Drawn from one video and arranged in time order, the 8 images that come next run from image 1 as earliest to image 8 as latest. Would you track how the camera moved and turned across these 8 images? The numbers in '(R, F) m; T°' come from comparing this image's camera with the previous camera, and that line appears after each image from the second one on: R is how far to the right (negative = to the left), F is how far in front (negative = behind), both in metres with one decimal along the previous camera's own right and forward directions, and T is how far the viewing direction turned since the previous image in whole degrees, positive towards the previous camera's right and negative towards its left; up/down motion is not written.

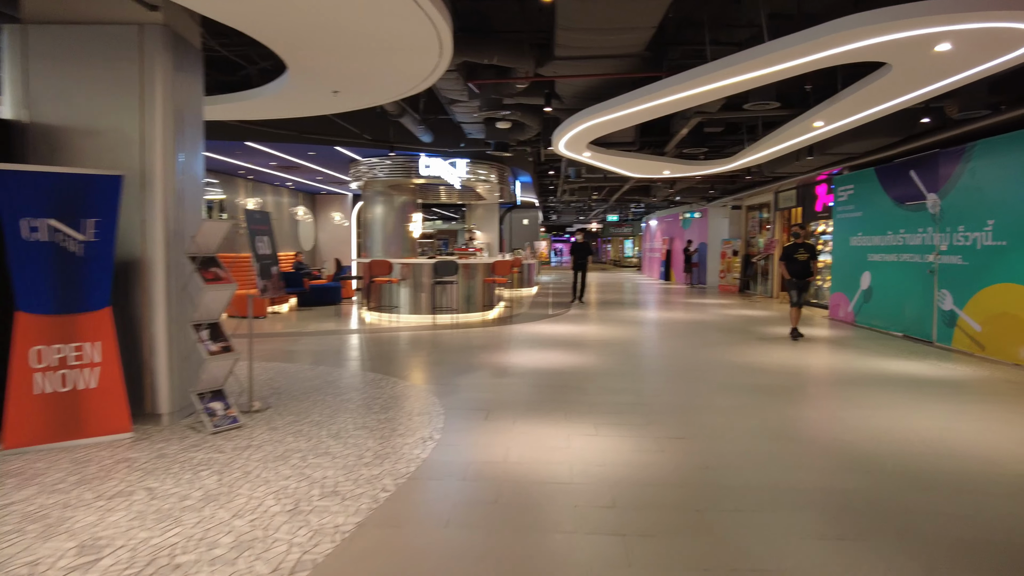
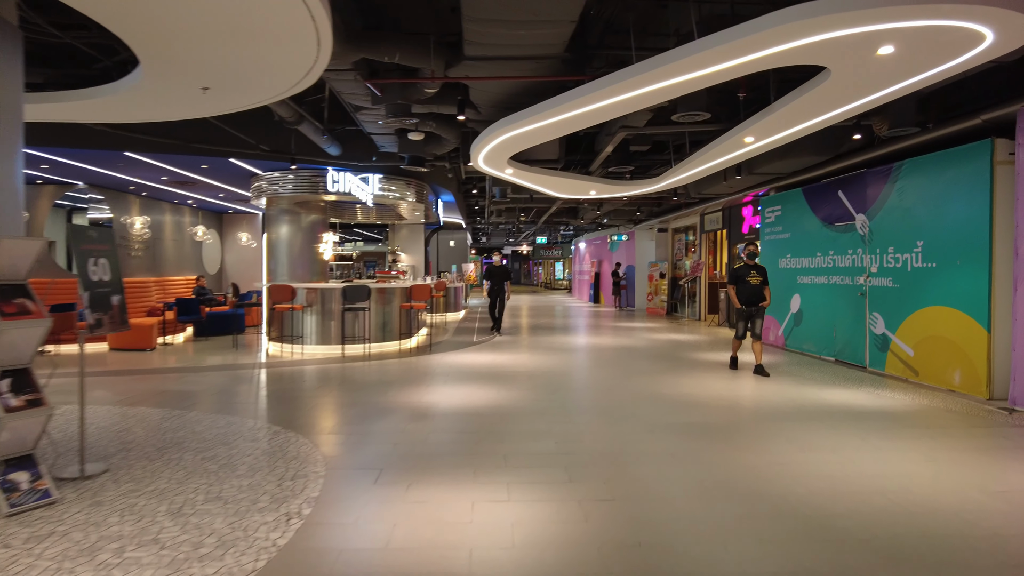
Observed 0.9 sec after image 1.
(+0.2, +0.6) m; +6°
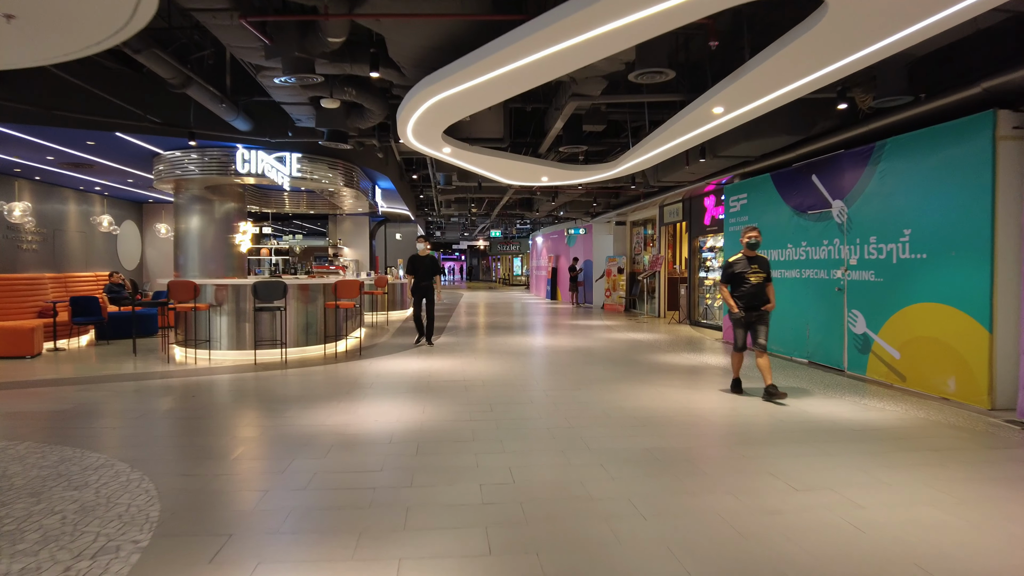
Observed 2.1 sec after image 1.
(+0.2, +0.9) m; +3°
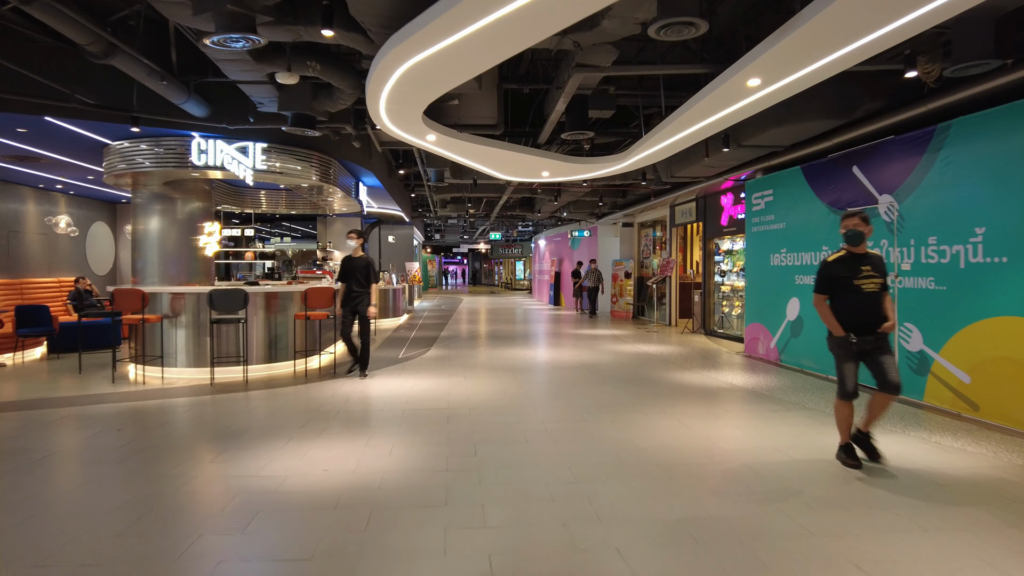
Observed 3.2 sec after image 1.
(+0.1, +0.9) m; 0°
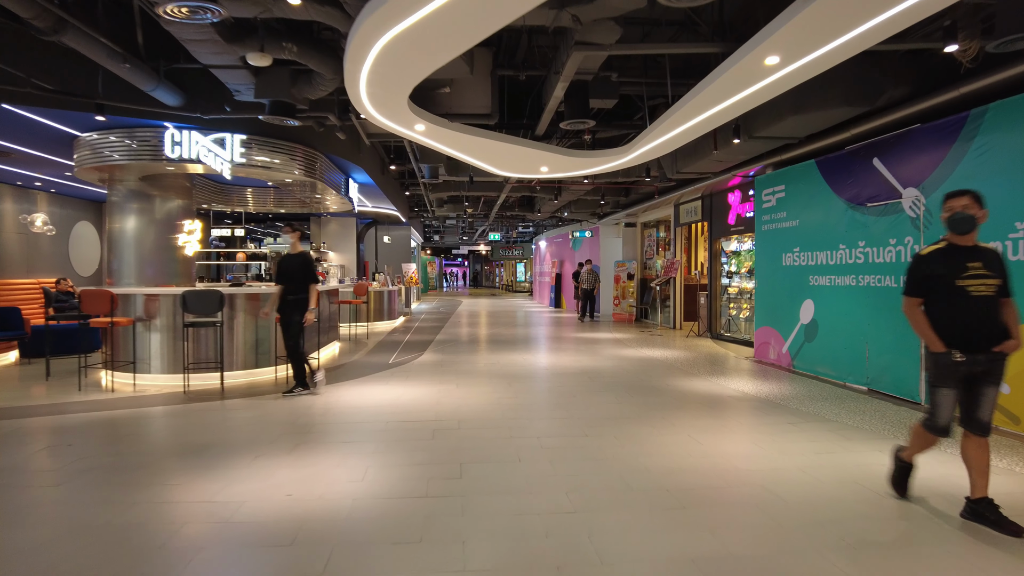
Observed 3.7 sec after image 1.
(+0.1, +0.4) m; 0°
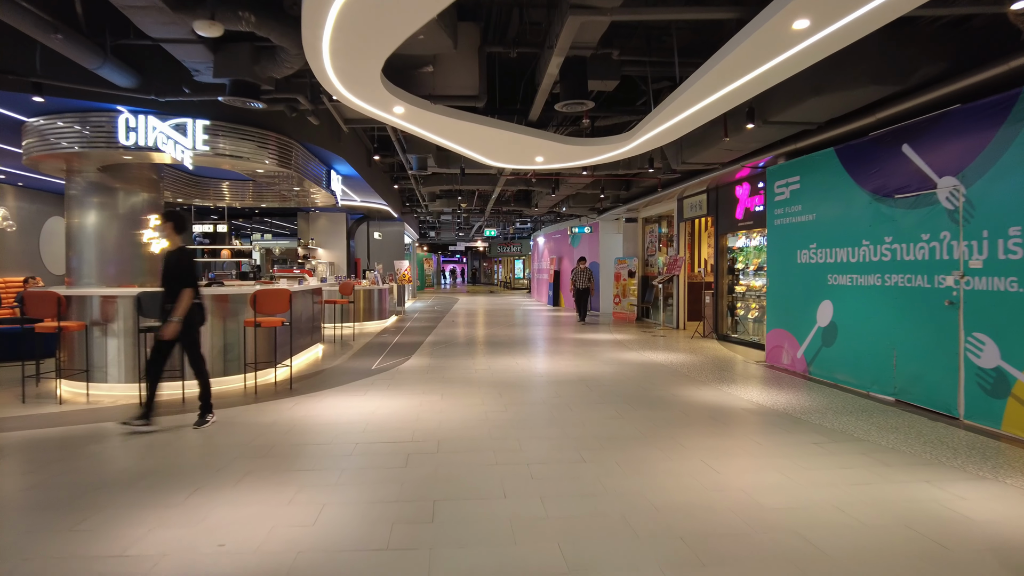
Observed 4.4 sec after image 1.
(+0.1, +0.5) m; 0°
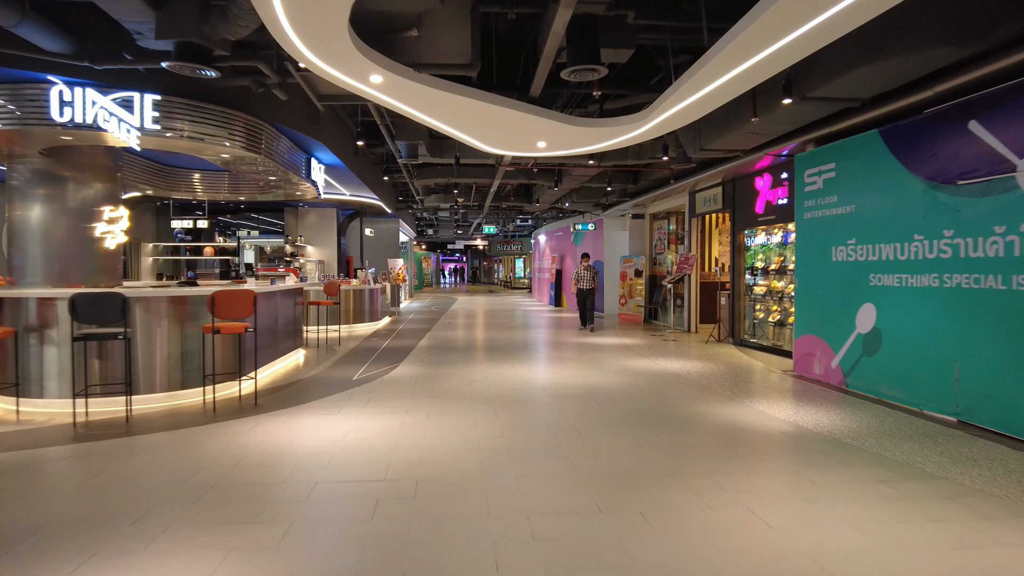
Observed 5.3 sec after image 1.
(0.0, +0.7) m; 0°
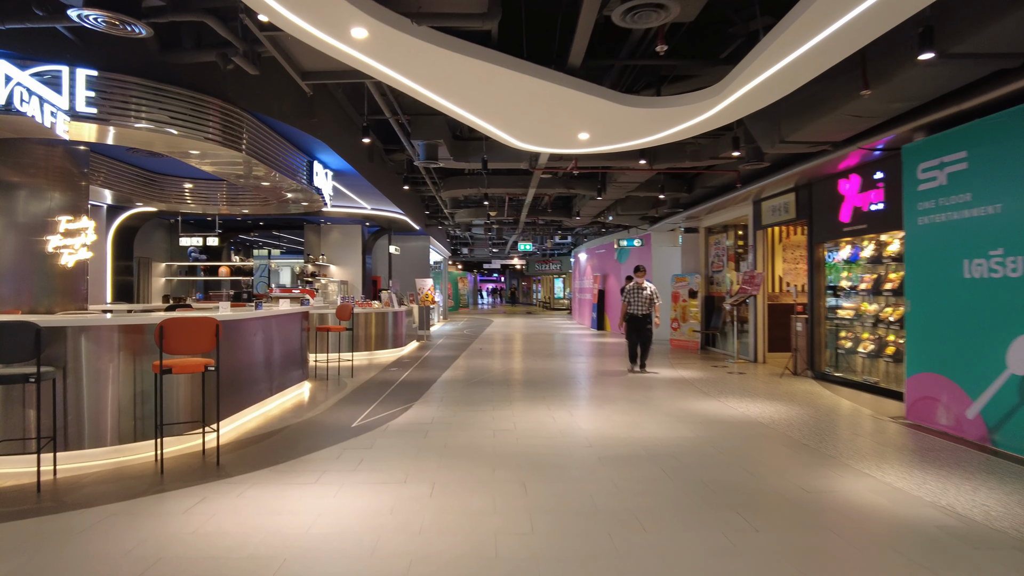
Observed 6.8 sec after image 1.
(0.0, +1.1) m; -3°
